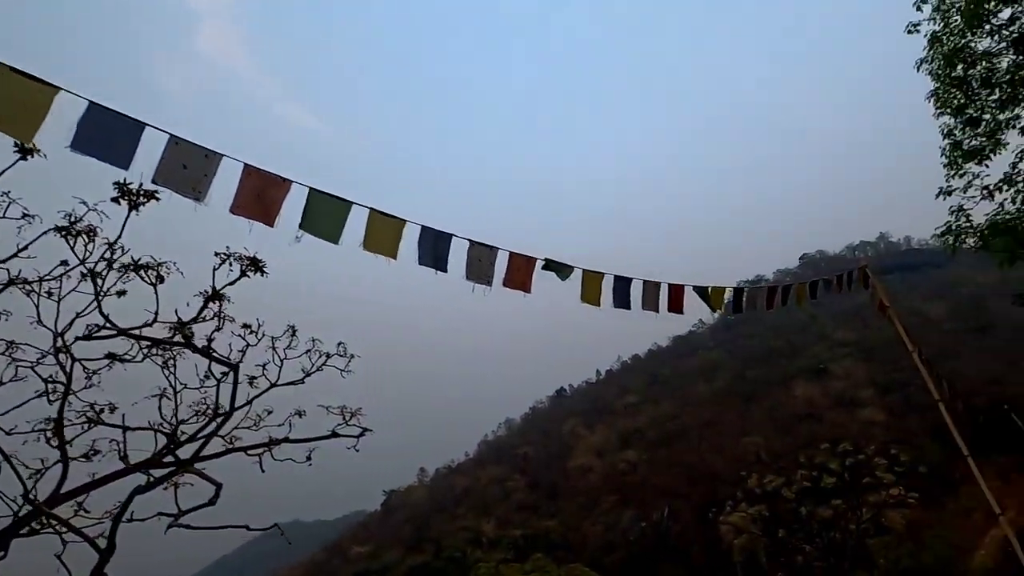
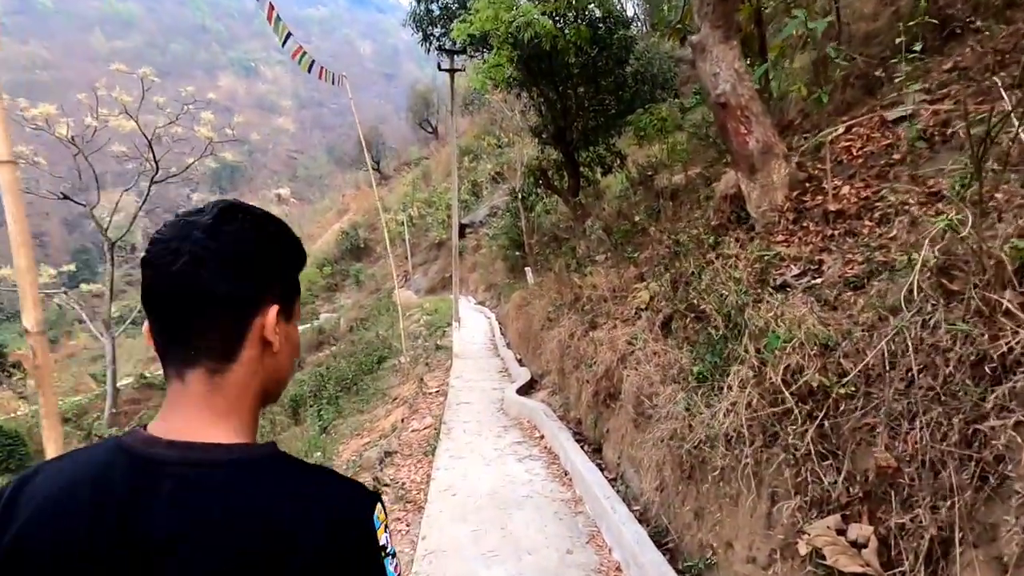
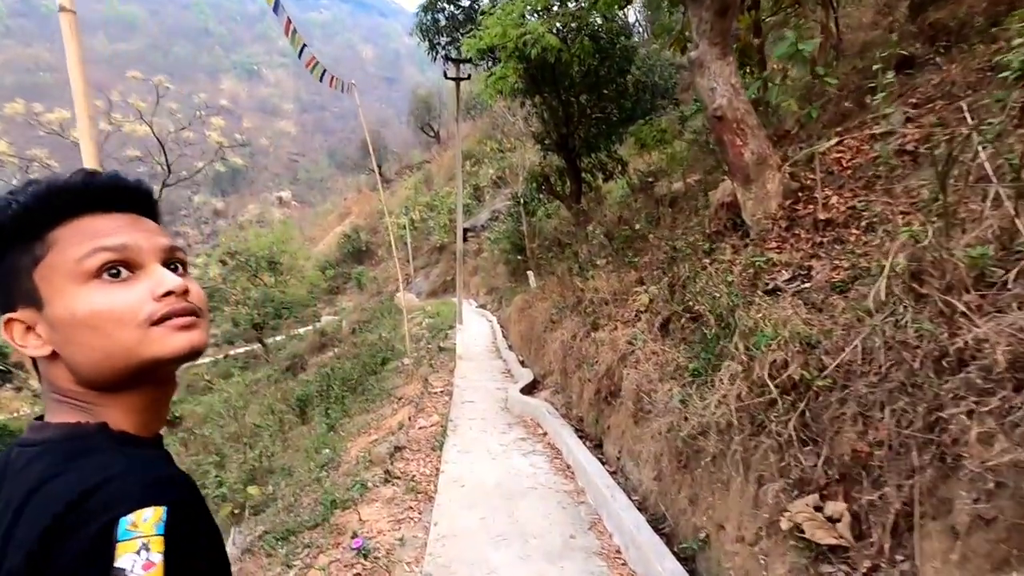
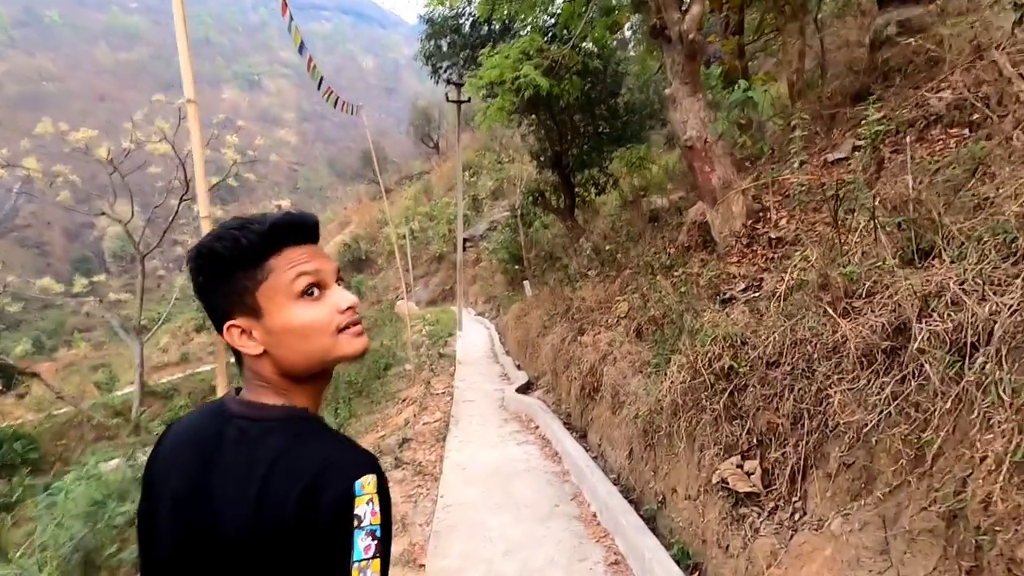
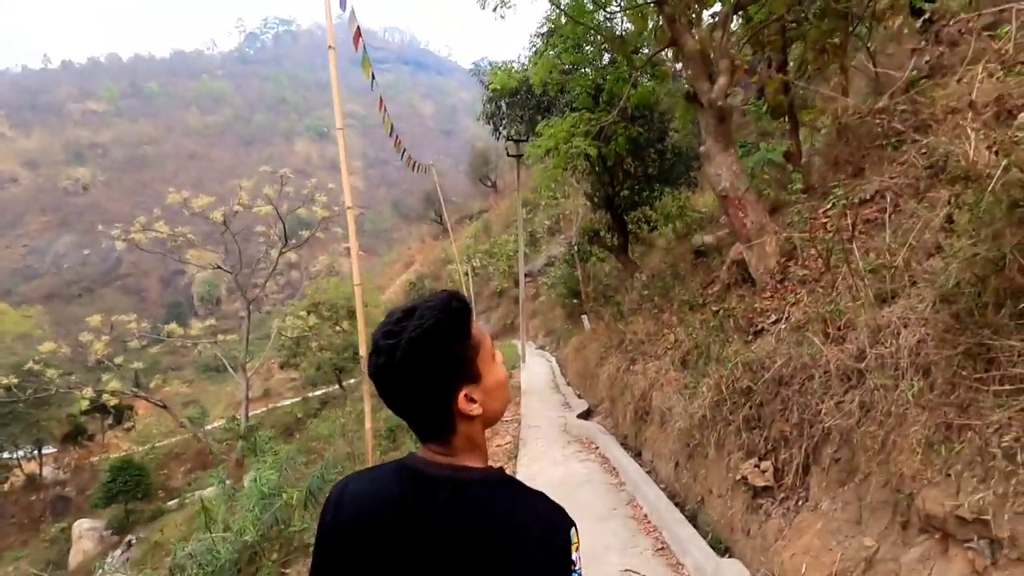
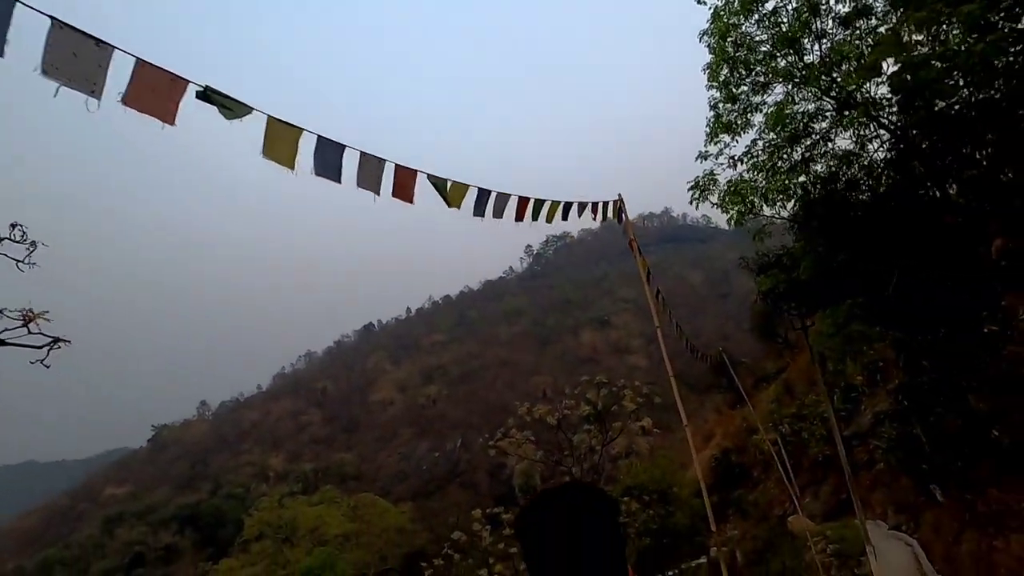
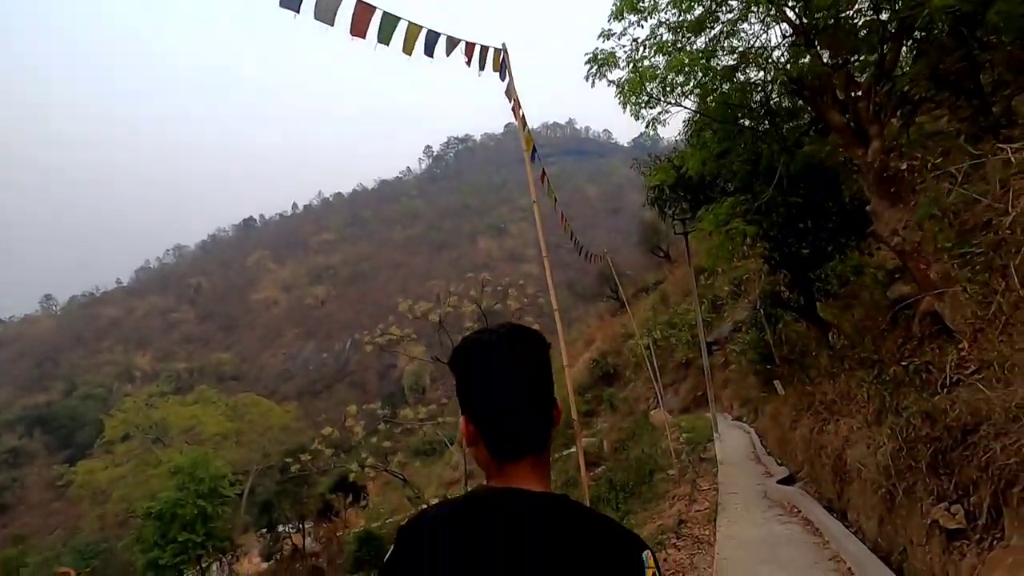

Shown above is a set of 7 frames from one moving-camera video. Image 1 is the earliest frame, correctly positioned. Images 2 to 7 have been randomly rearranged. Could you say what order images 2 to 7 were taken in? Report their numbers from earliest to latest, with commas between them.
6, 7, 5, 4, 3, 2
